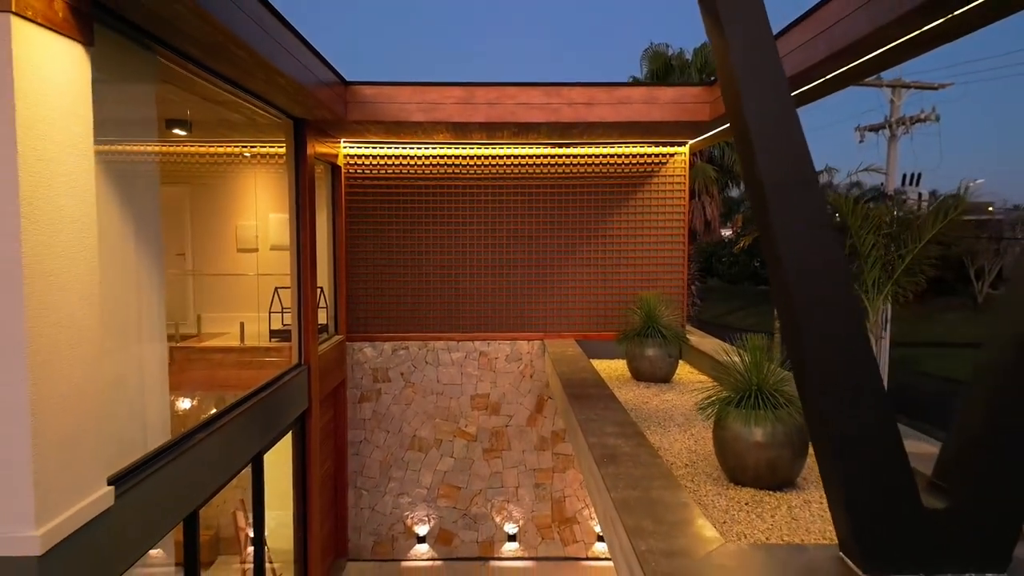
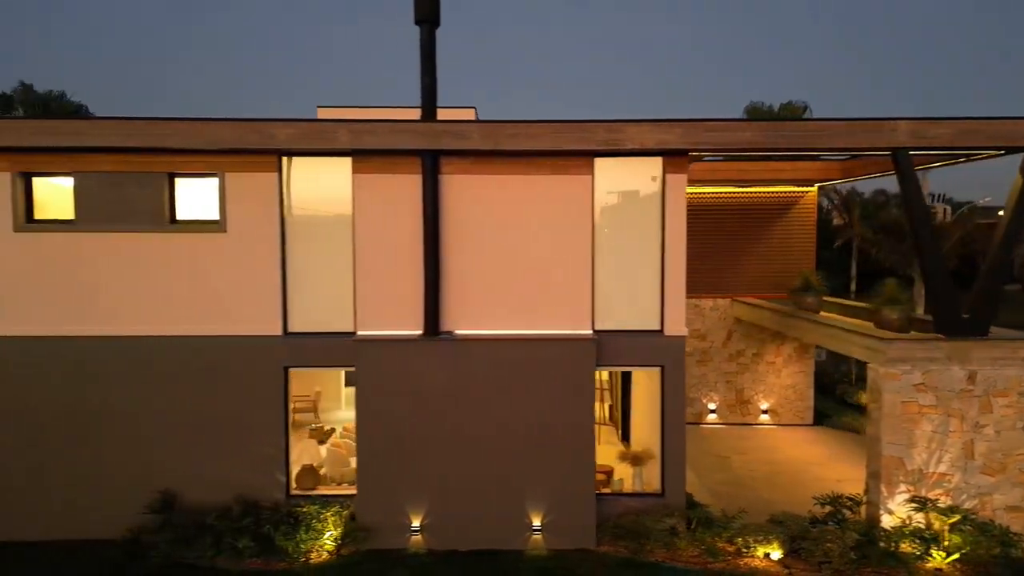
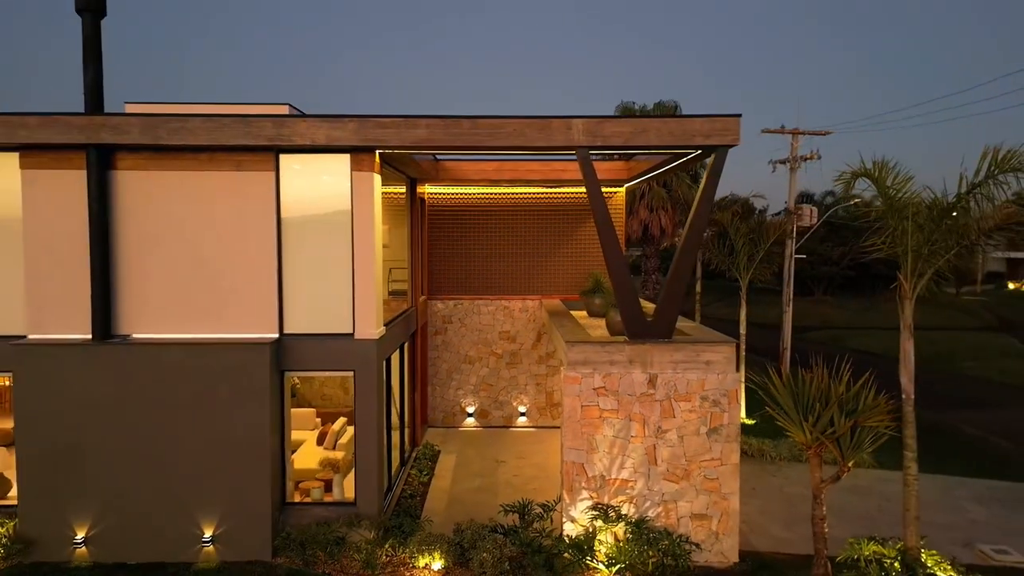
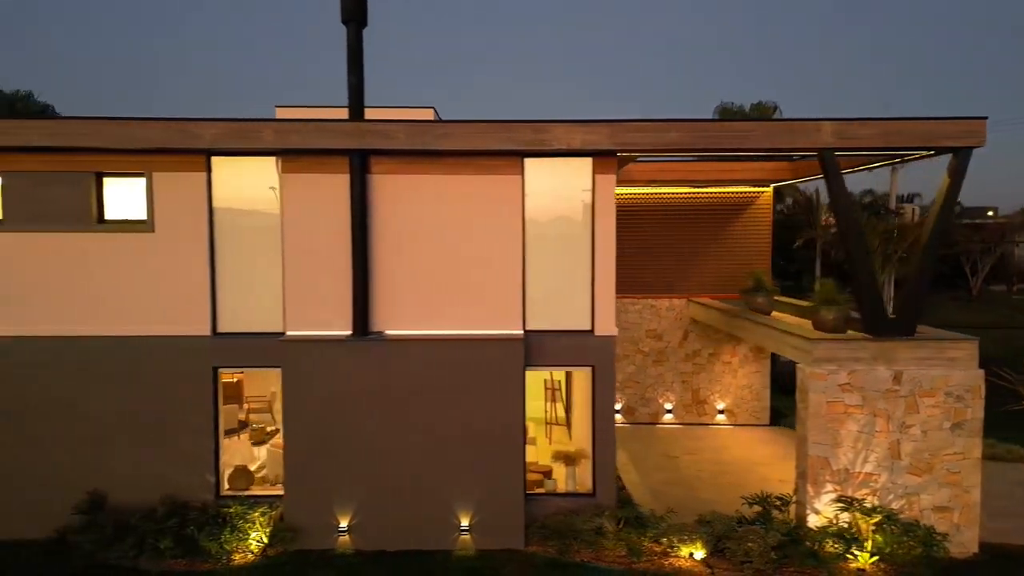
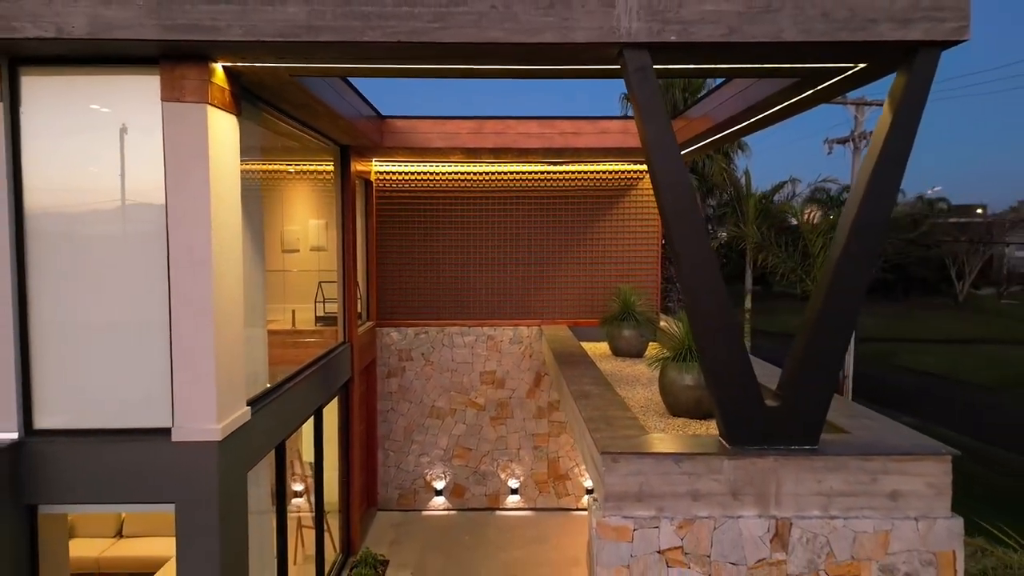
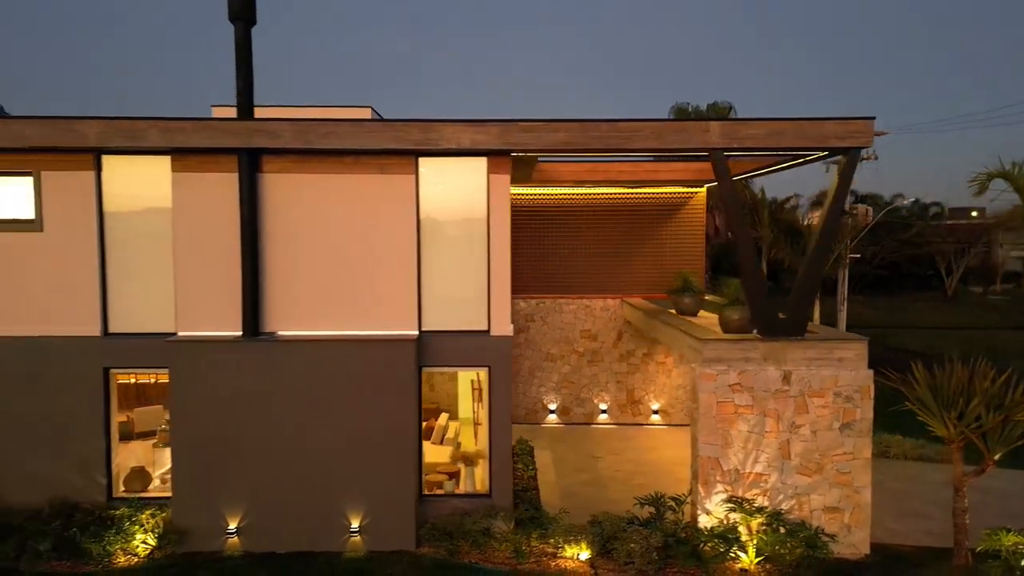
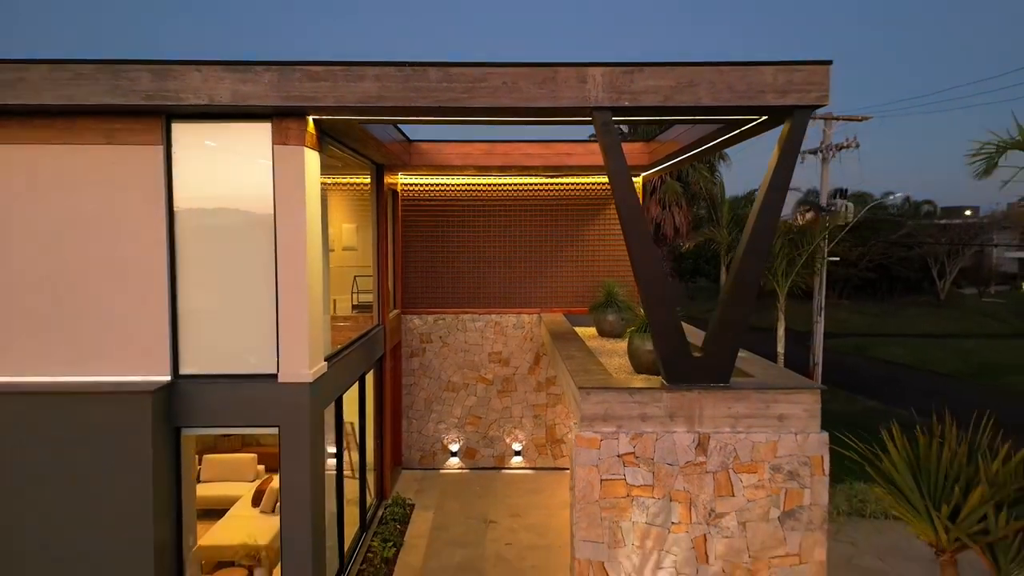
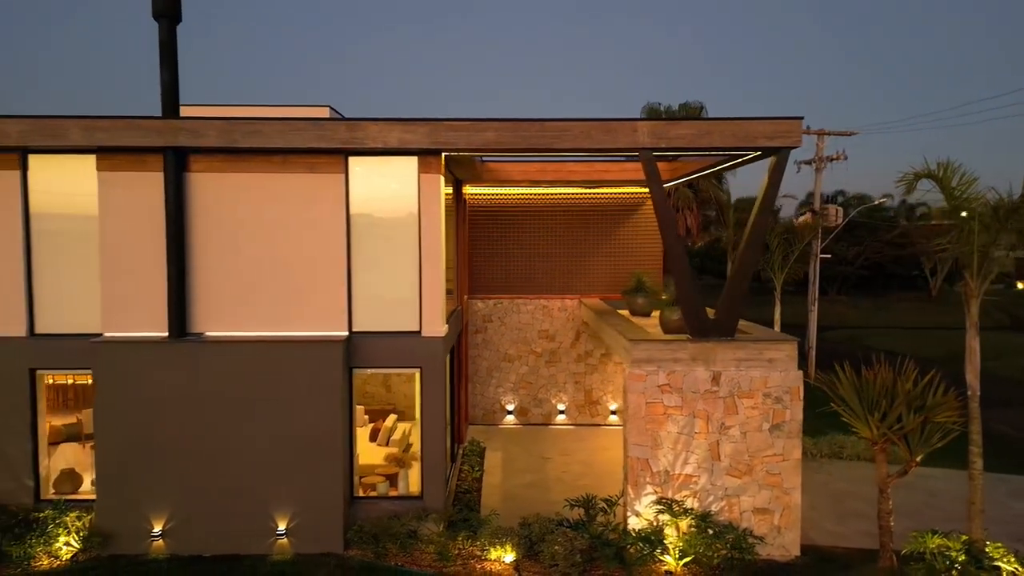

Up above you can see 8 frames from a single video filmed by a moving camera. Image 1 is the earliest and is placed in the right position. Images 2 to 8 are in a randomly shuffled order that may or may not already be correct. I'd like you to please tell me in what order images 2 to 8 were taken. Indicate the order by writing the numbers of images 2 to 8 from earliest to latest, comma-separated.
5, 7, 3, 8, 6, 4, 2
